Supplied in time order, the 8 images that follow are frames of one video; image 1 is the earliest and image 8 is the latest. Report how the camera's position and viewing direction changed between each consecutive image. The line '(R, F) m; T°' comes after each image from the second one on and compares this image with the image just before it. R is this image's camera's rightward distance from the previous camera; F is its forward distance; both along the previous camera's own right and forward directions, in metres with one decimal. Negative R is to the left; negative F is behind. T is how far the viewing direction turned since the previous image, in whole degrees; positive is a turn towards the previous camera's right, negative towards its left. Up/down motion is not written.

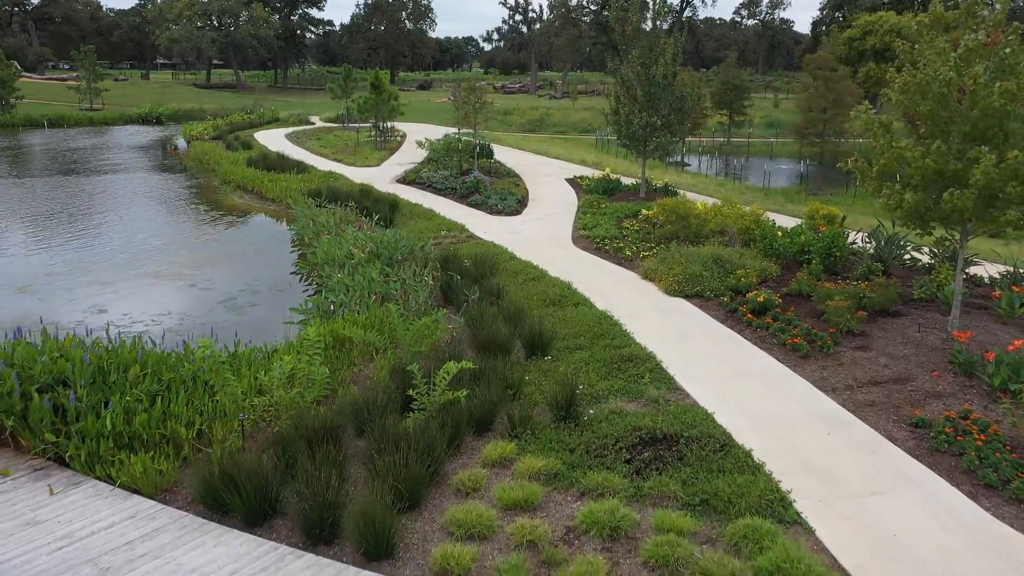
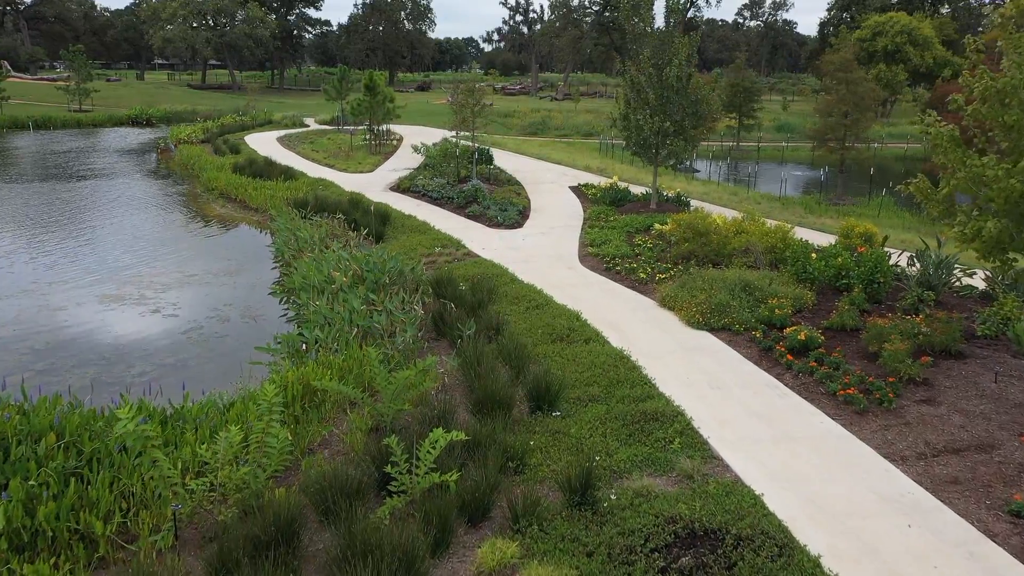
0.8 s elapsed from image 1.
(0.0, +1.0) m; 0°
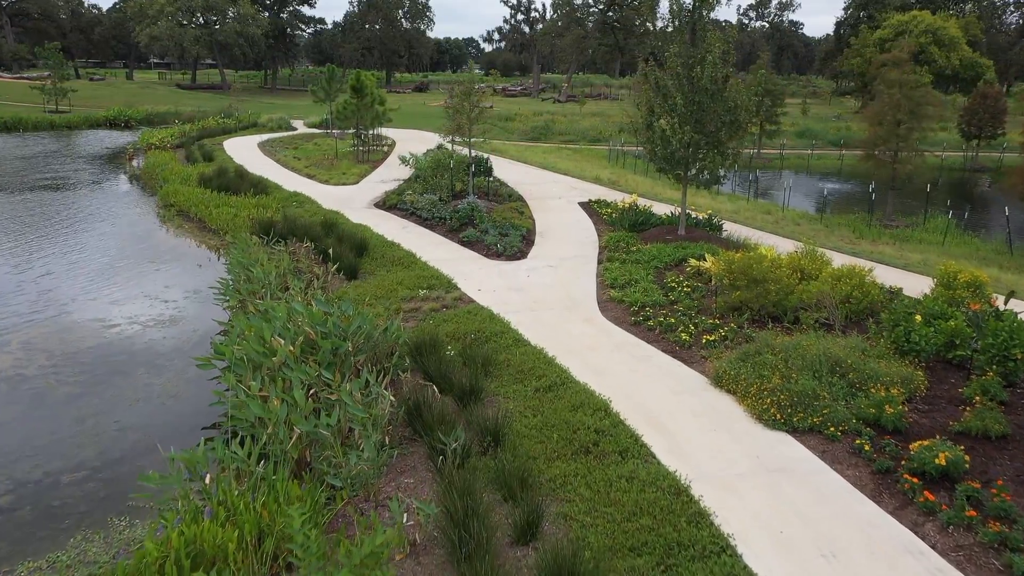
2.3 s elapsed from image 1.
(0.0, +2.0) m; 0°
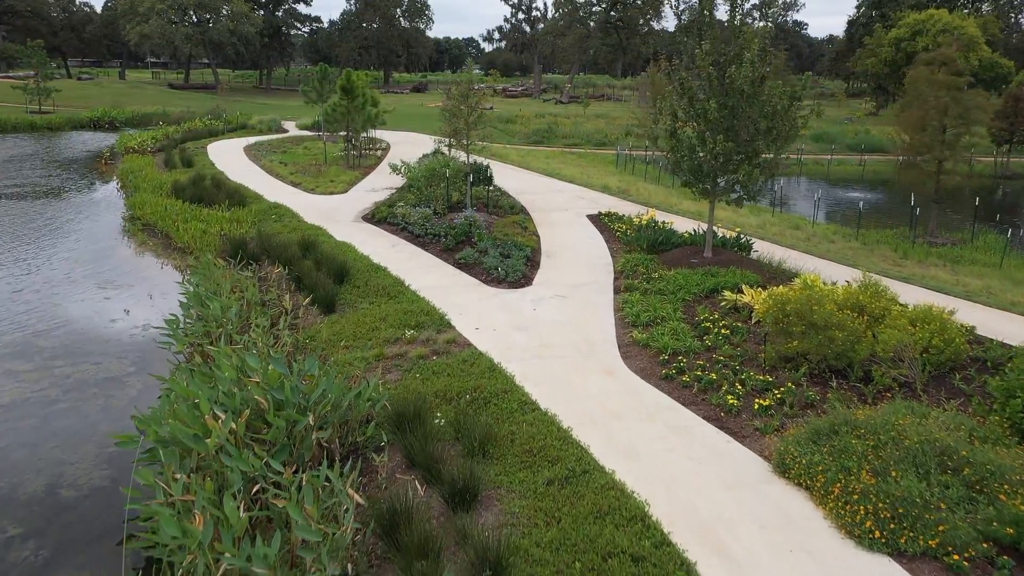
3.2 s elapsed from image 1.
(0.0, +1.3) m; 0°
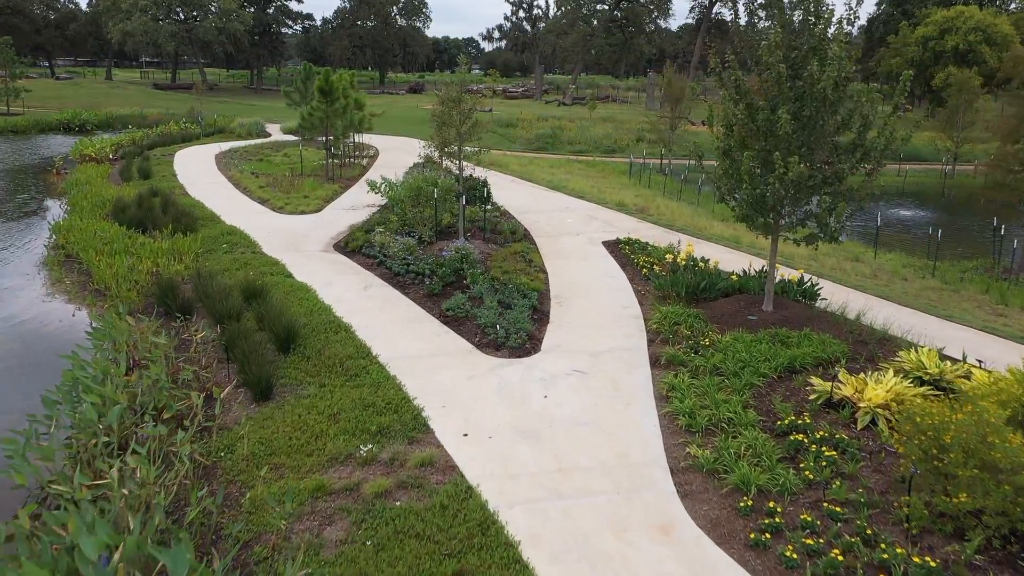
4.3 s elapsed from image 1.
(0.0, +2.1) m; 0°
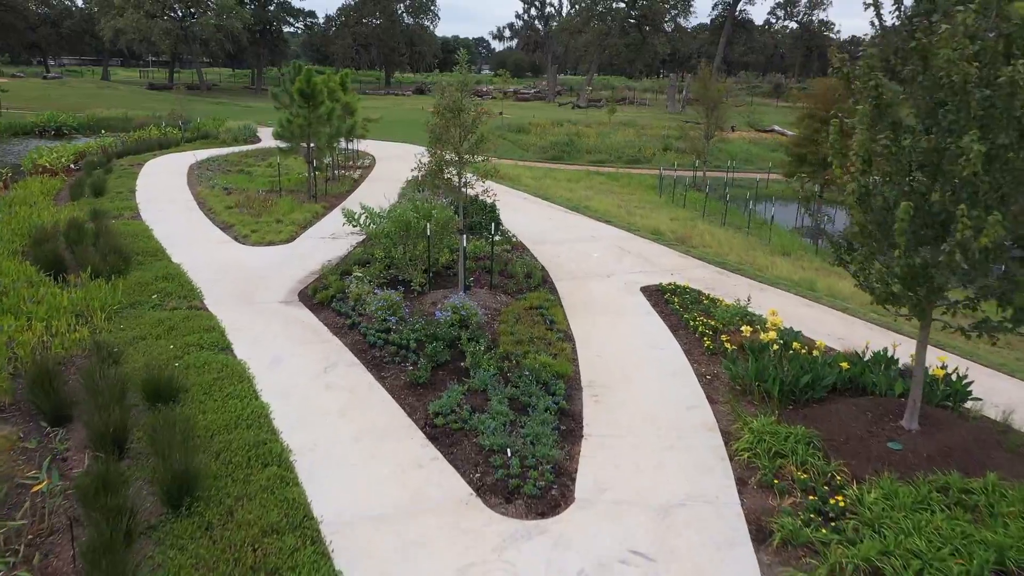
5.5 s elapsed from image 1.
(-0.1, +2.3) m; -1°
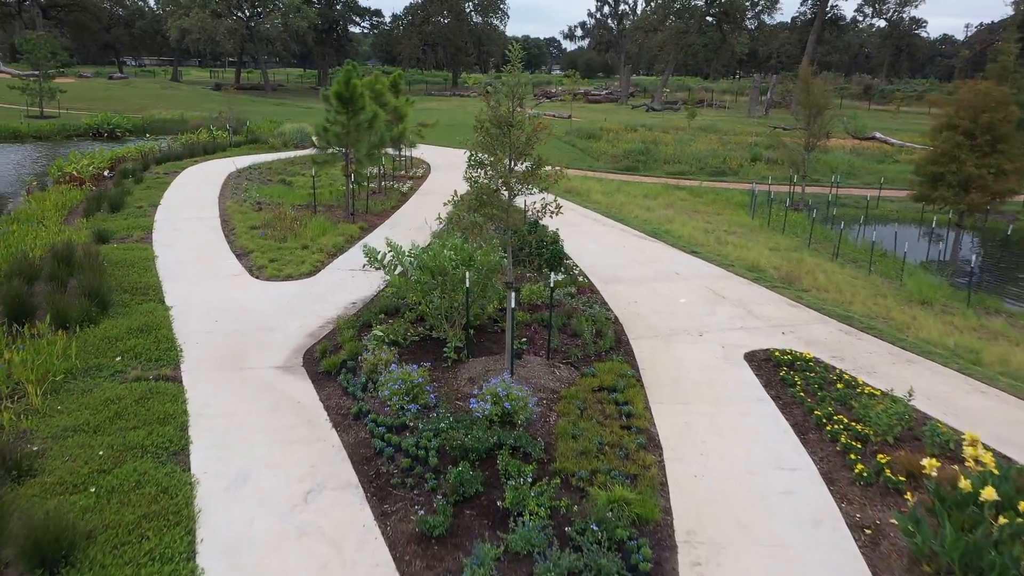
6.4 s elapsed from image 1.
(0.0, +1.9) m; -5°
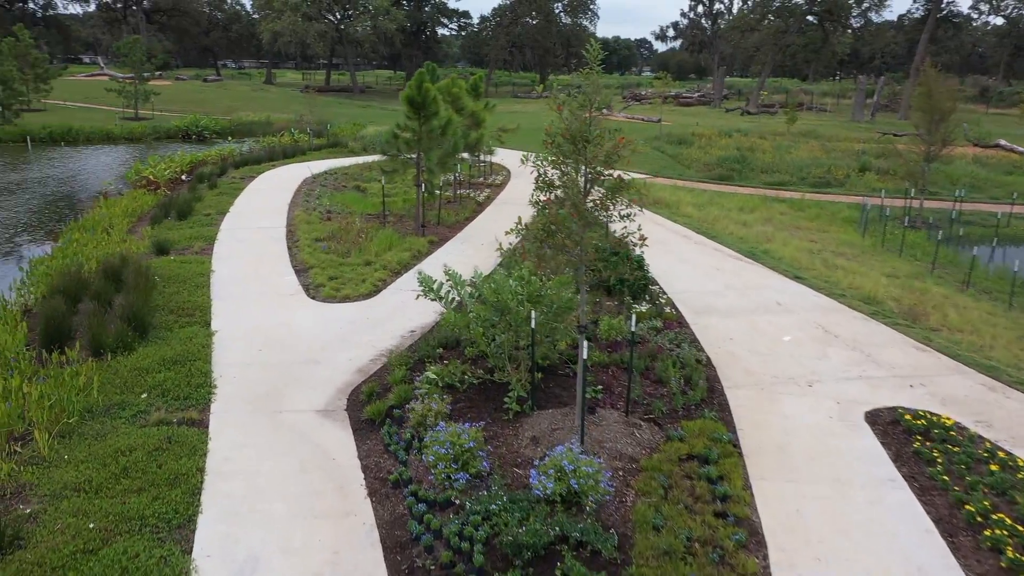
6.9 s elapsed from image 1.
(+0.1, +0.9) m; -6°
